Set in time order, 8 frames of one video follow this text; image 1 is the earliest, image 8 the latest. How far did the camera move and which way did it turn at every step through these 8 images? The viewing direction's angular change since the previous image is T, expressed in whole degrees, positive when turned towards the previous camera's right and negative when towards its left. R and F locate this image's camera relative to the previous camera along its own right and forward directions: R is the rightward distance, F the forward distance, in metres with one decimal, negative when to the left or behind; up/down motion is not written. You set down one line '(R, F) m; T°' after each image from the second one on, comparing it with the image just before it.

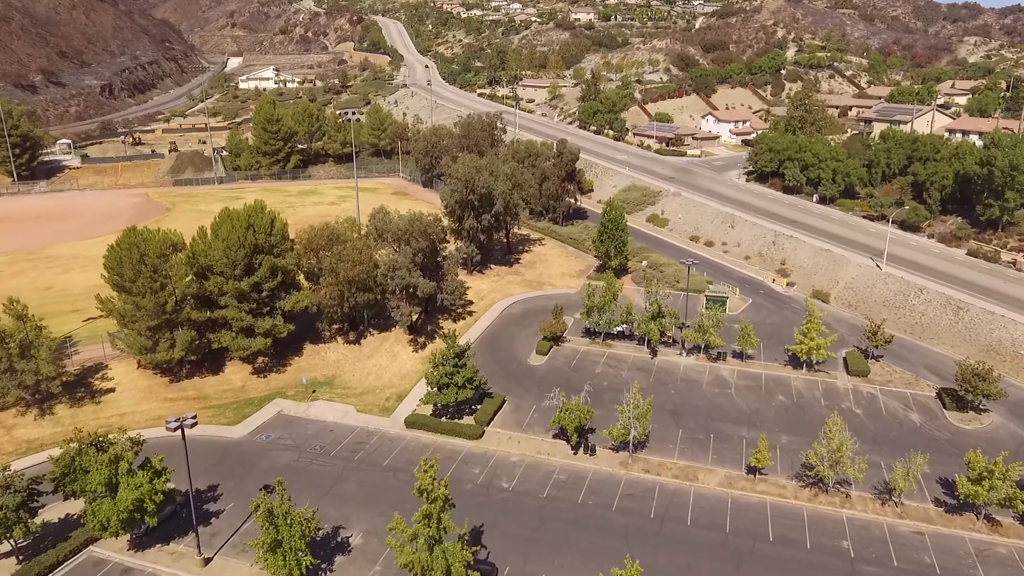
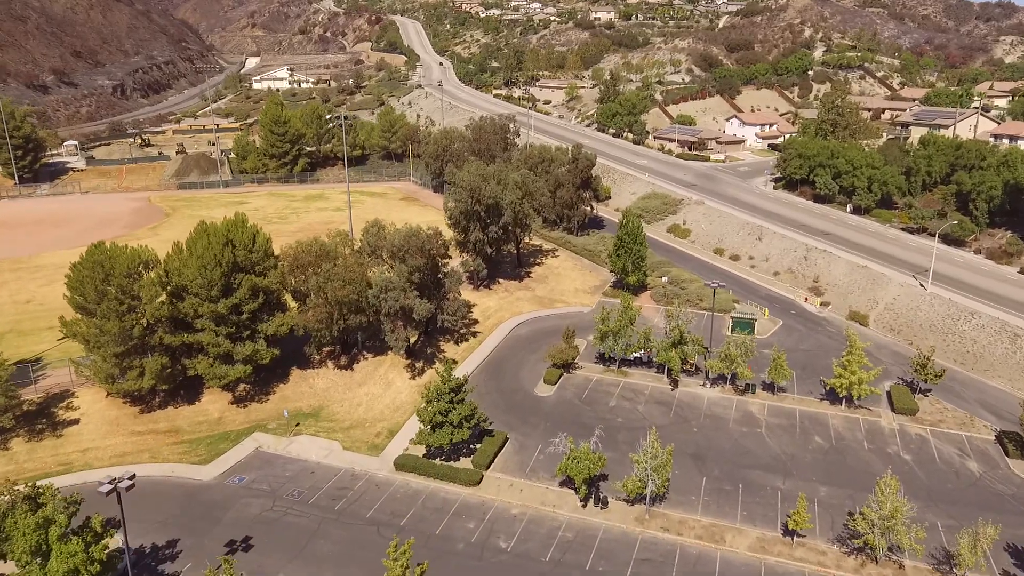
(+0.7, +4.3) m; -1°
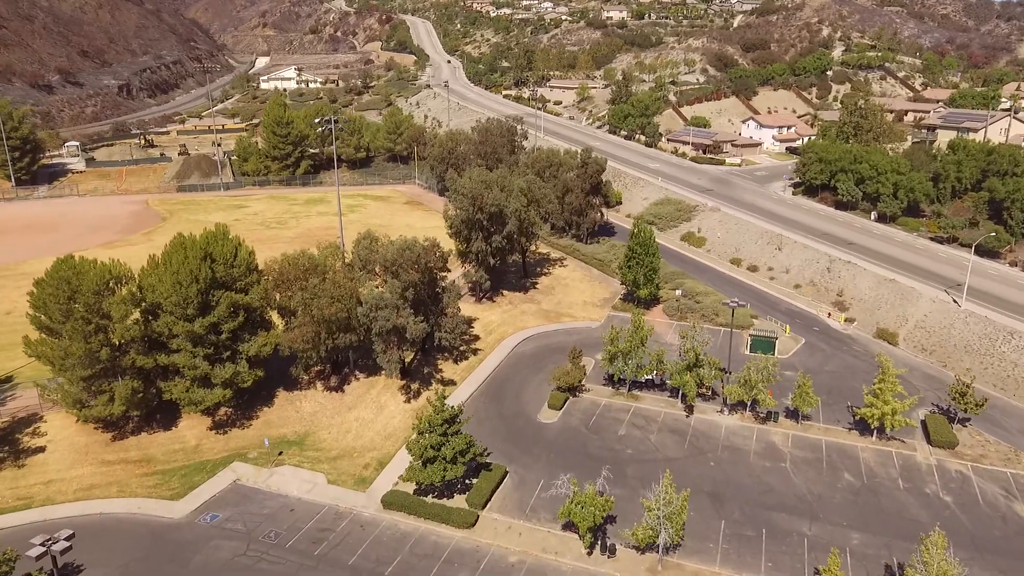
(+0.5, +3.1) m; -1°
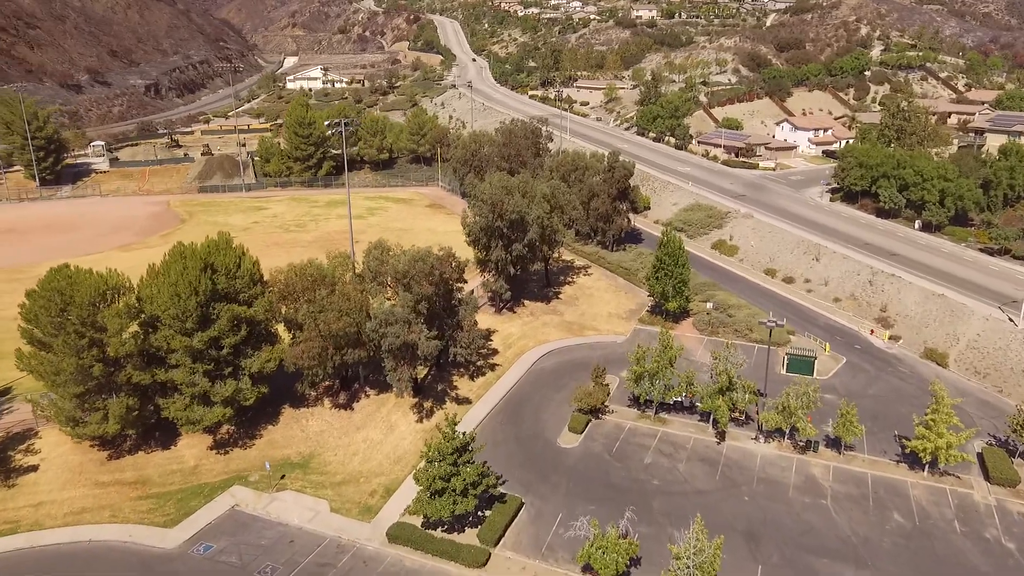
(+0.3, +2.5) m; -2°
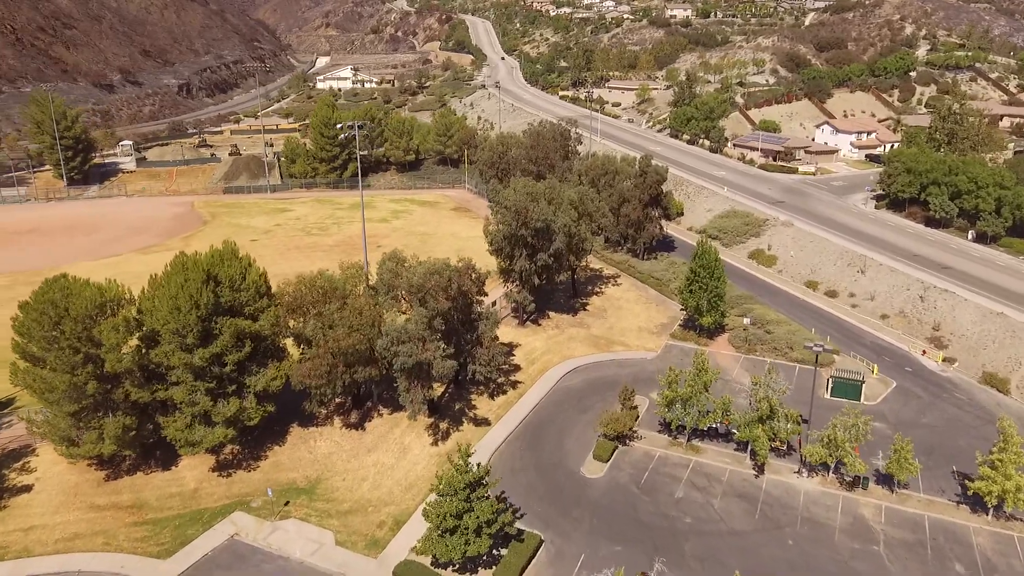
(+0.3, +2.5) m; -2°
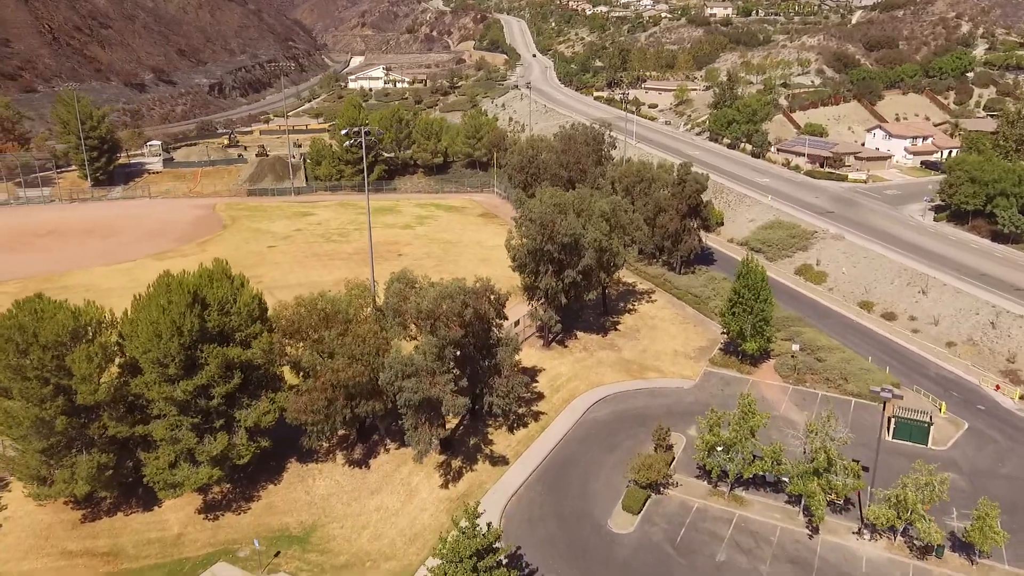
(+0.5, +3.8) m; -3°
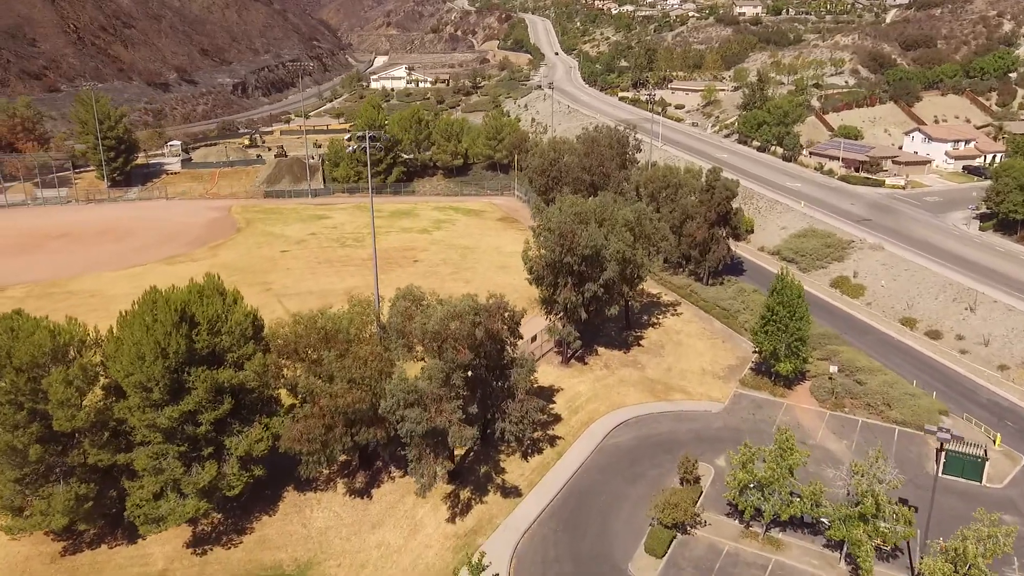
(+0.3, +2.6) m; -2°
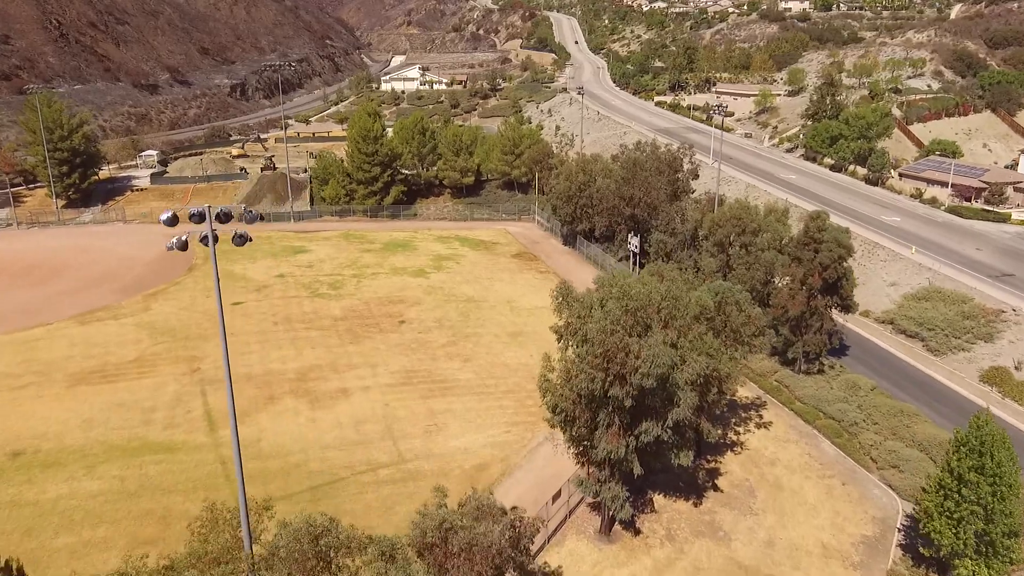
(+0.3, +15.6) m; -2°
